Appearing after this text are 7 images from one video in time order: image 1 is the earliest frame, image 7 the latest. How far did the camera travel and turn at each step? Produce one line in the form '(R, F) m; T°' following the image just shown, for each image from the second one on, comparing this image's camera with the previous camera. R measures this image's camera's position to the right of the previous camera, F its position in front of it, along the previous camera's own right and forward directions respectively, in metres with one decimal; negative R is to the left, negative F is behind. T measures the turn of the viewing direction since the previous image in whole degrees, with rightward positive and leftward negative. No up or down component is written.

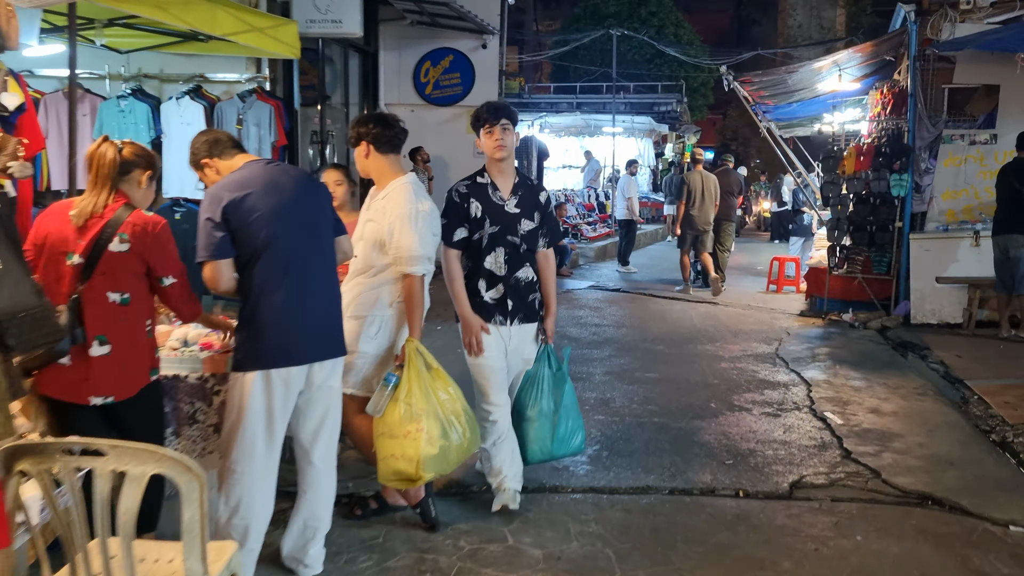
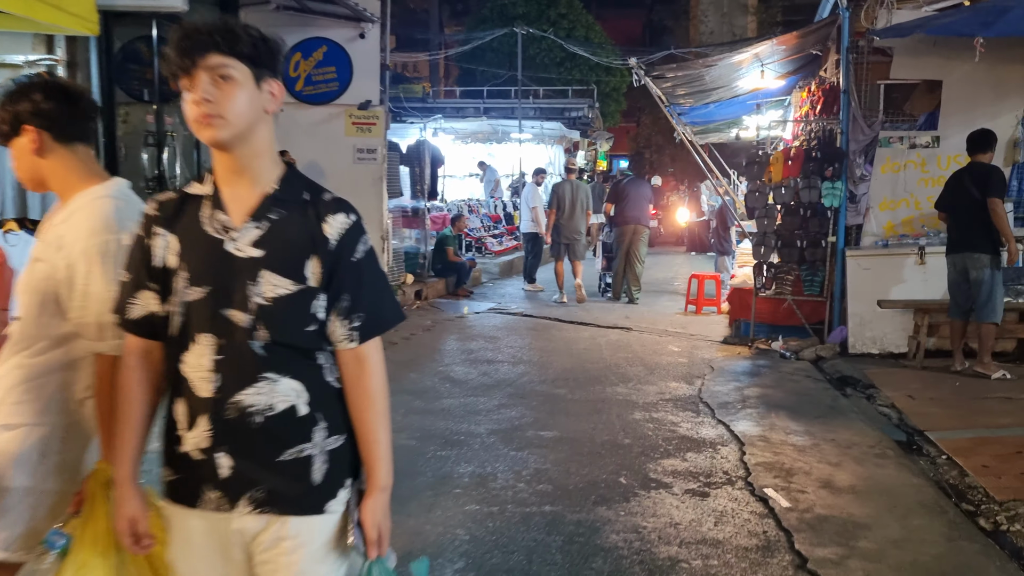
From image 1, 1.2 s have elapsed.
(+0.3, +1.3) m; +5°
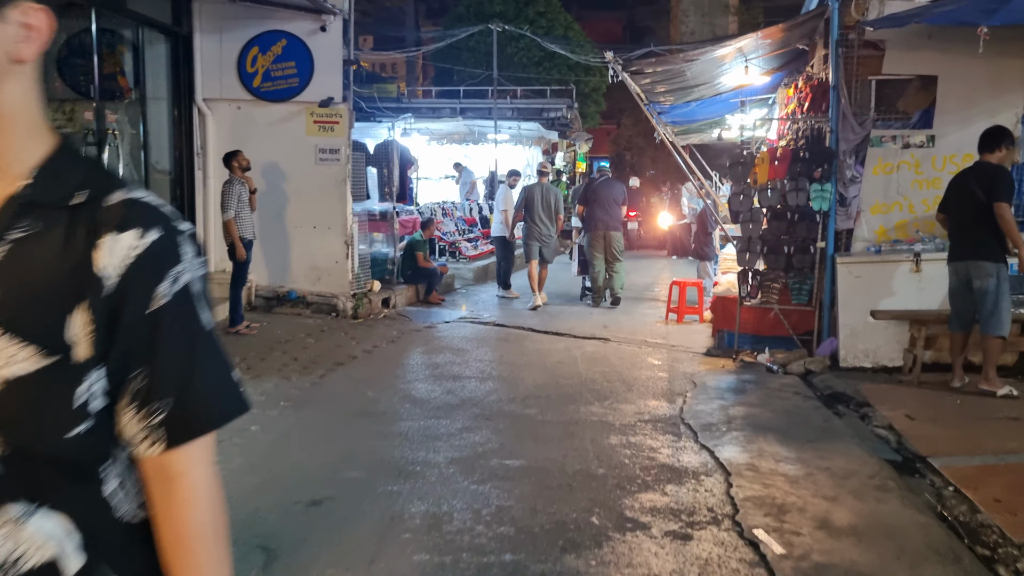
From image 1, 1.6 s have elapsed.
(+0.1, +0.5) m; +1°
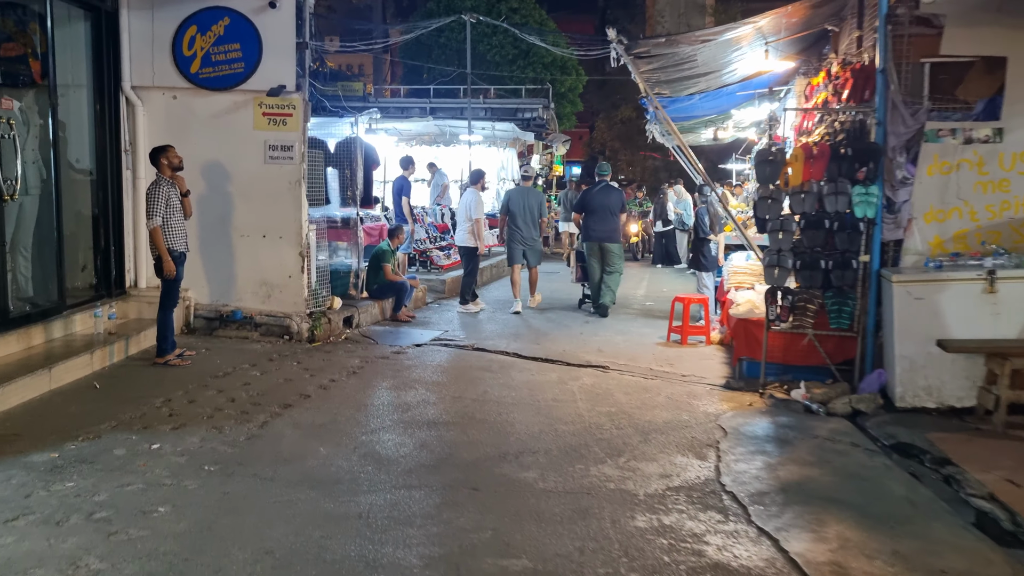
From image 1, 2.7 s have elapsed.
(-0.1, +1.2) m; +2°
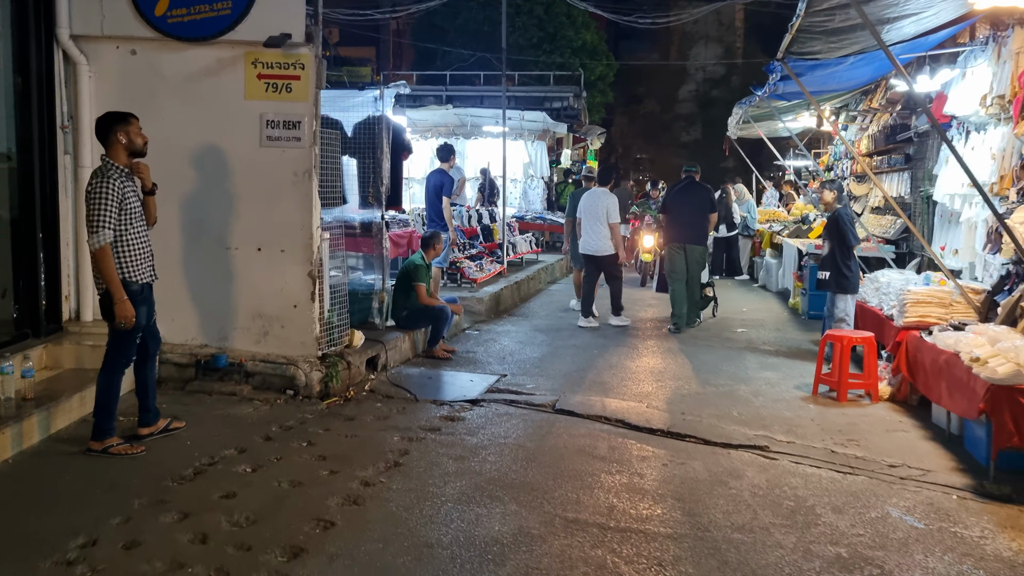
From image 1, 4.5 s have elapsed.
(-0.6, +2.2) m; 0°
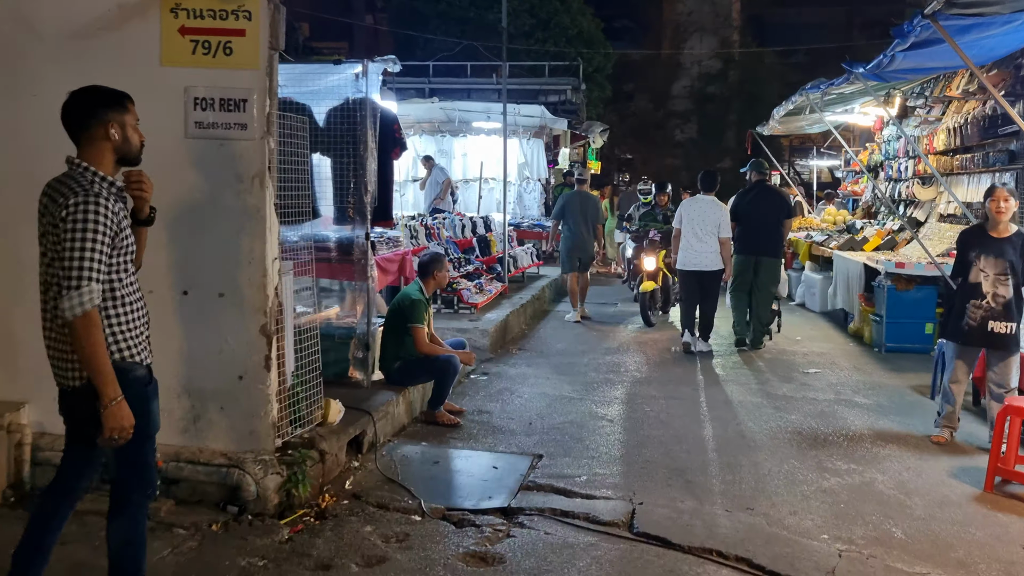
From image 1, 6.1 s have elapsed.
(-0.3, +1.8) m; +2°
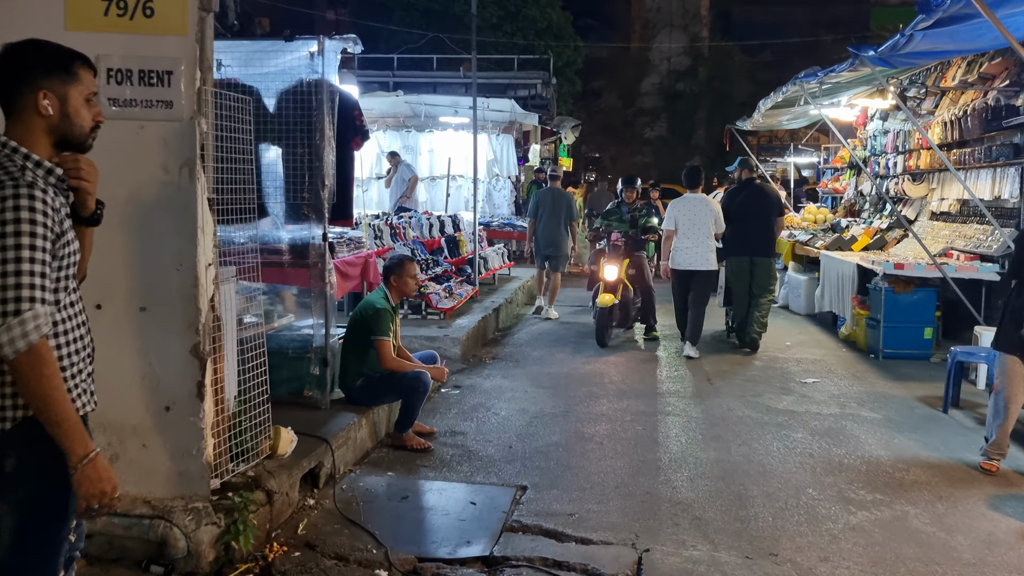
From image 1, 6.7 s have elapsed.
(-0.1, +0.6) m; +2°
